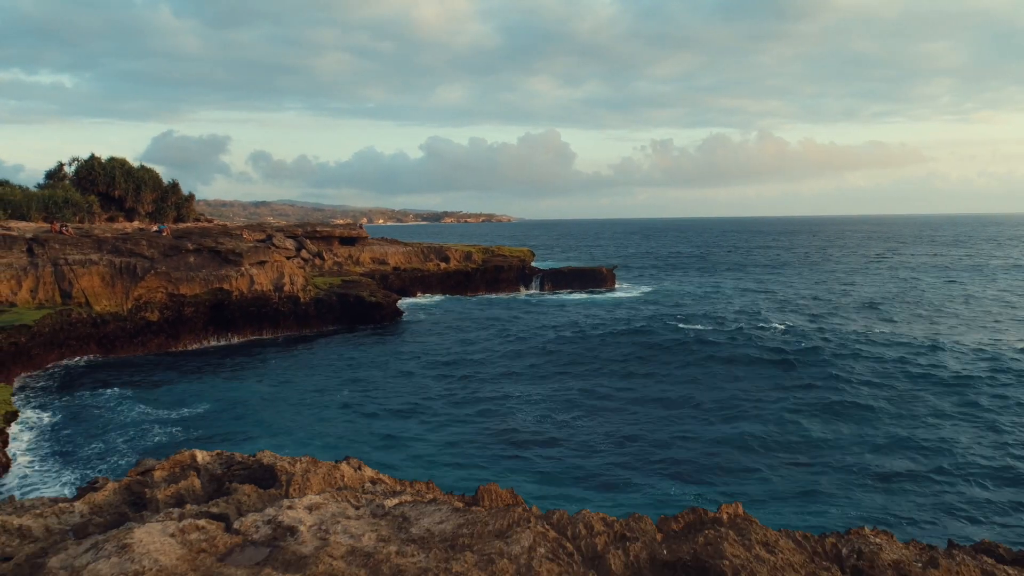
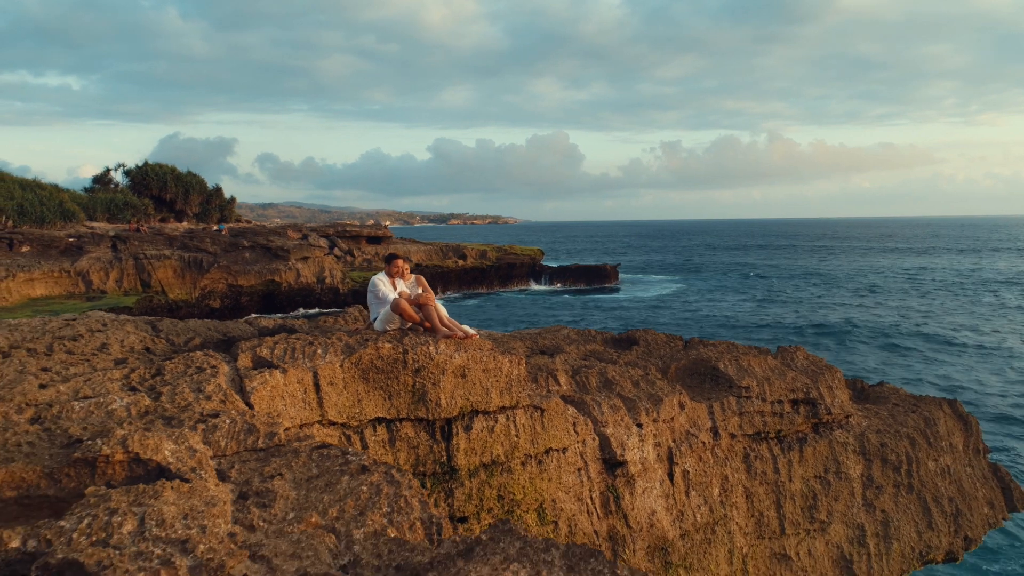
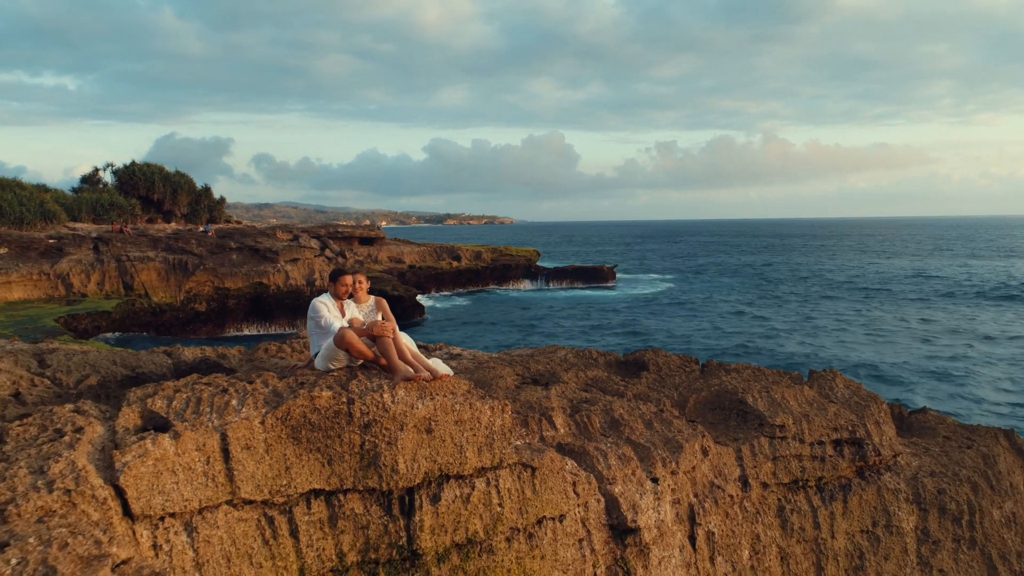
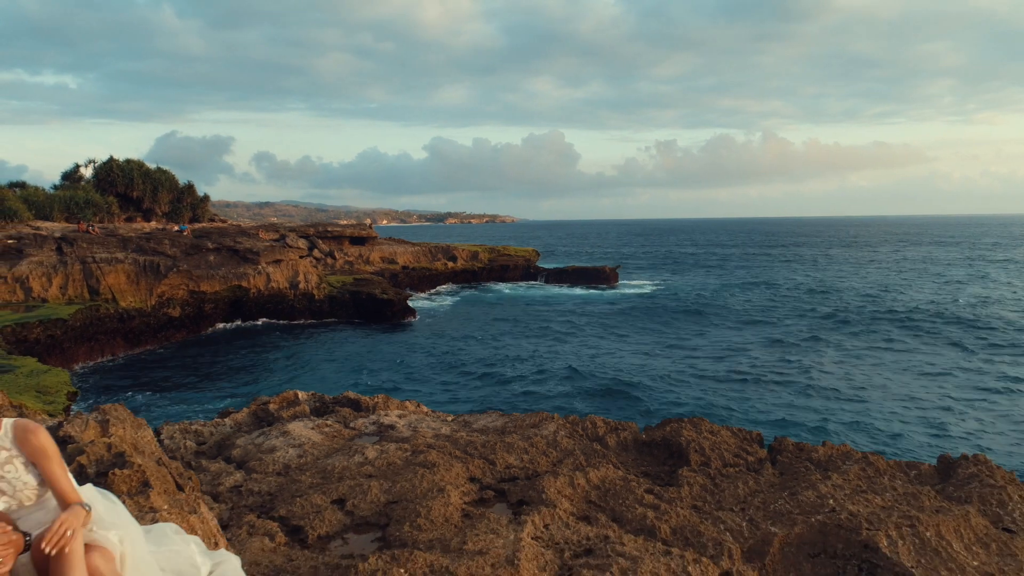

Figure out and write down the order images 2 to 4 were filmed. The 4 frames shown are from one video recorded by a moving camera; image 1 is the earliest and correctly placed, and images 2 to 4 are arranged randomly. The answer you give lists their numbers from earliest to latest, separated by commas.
4, 3, 2
